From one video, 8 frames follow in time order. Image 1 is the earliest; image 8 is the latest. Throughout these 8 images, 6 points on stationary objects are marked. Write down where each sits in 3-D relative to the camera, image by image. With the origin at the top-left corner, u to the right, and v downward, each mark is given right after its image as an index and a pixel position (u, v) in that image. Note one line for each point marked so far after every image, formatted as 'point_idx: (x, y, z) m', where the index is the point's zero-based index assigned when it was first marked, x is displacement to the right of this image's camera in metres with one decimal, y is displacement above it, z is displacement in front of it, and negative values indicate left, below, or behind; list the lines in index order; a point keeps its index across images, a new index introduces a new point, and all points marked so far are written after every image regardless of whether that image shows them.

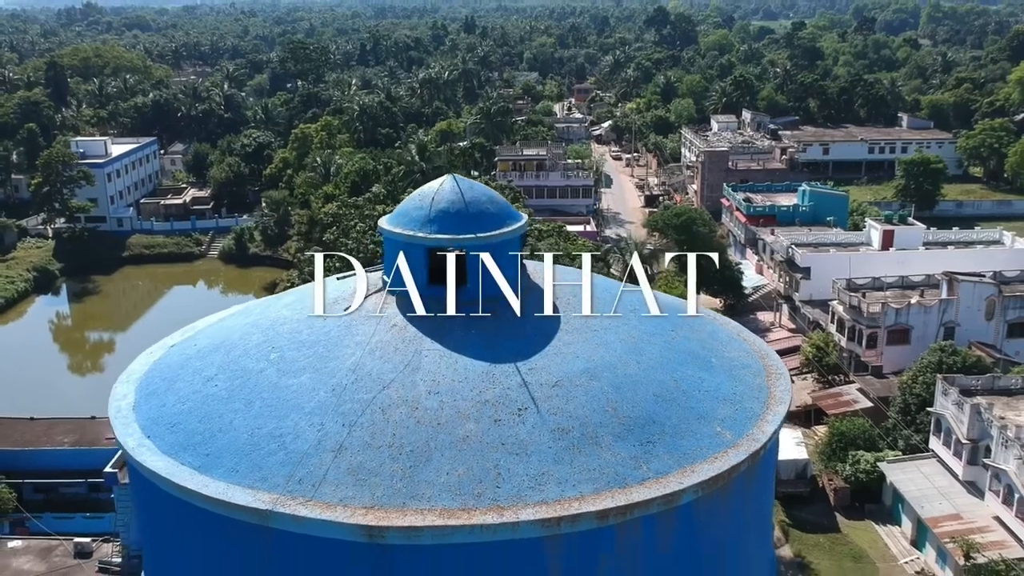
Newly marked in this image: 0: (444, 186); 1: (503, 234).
0: (-0.4, +0.6, +8.6) m
1: (-0.1, +0.3, +8.3) m
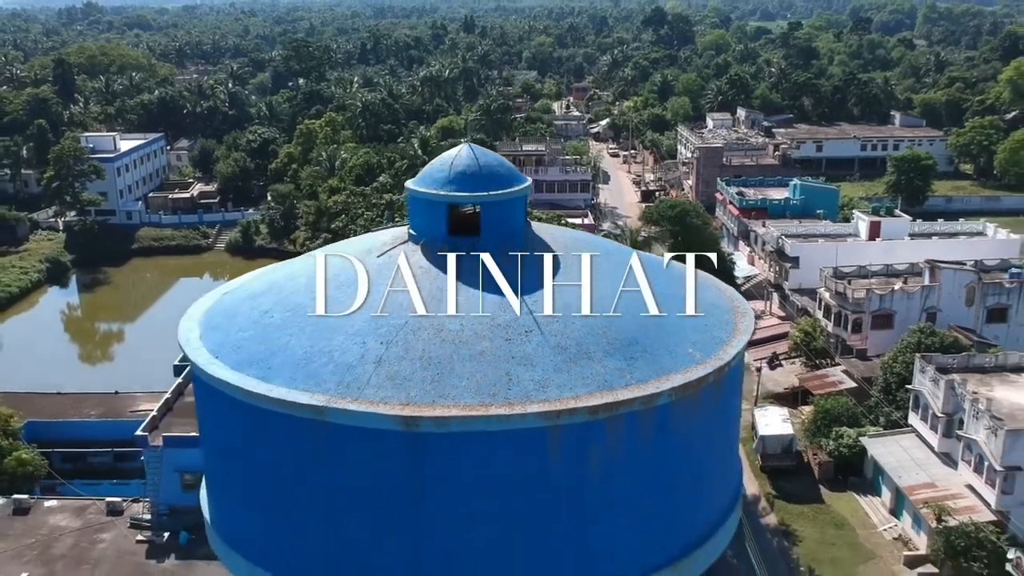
0: (-0.4, +1.0, +10.1) m
1: (0.0, +0.7, +9.8) m
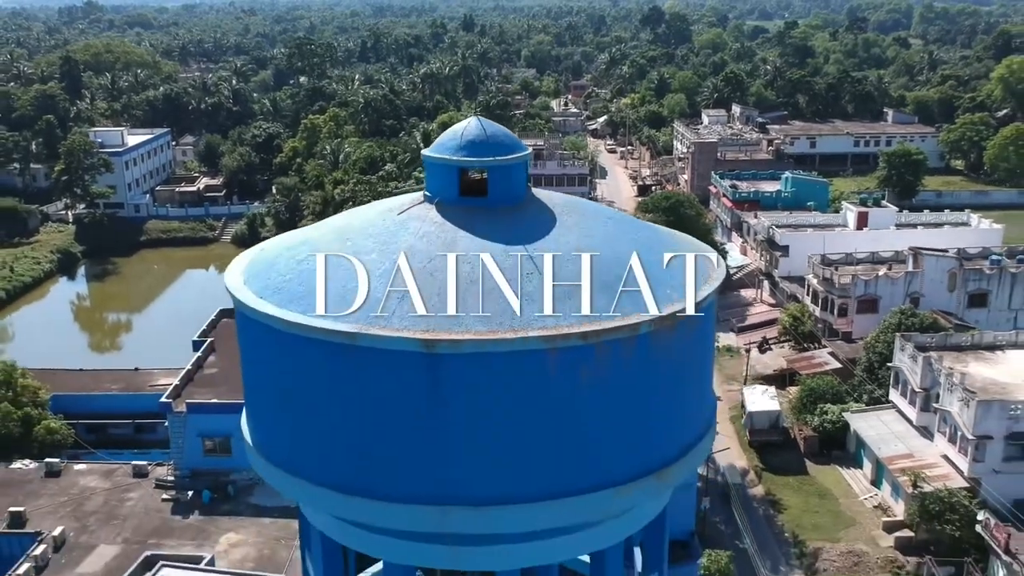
0: (-0.4, +1.3, +11.6) m
1: (0.0, +1.0, +11.2) m
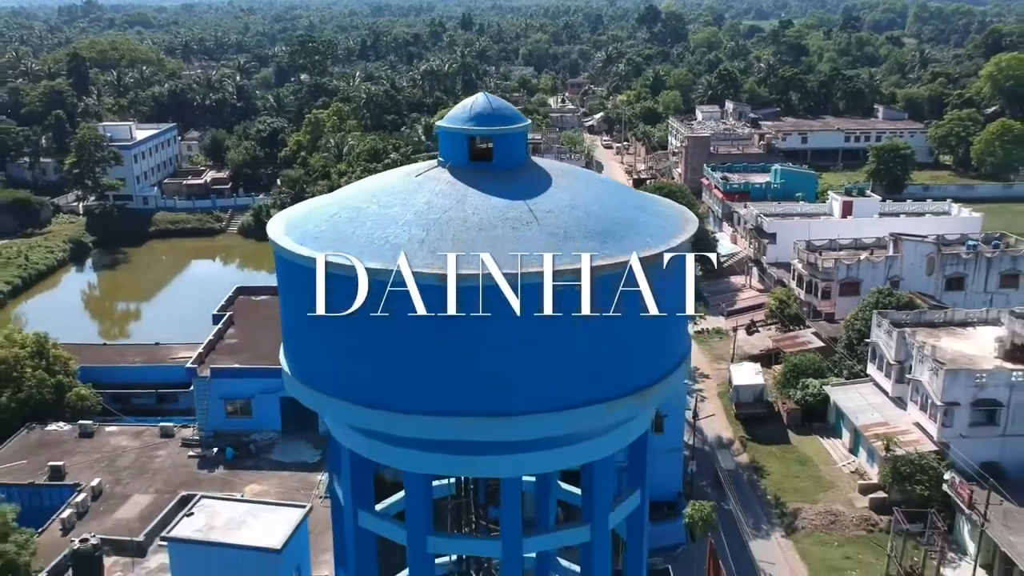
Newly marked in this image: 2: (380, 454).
0: (-0.3, +1.7, +13.3) m
1: (0.0, +1.4, +13.0) m
2: (-1.0, -1.4, +12.2) m
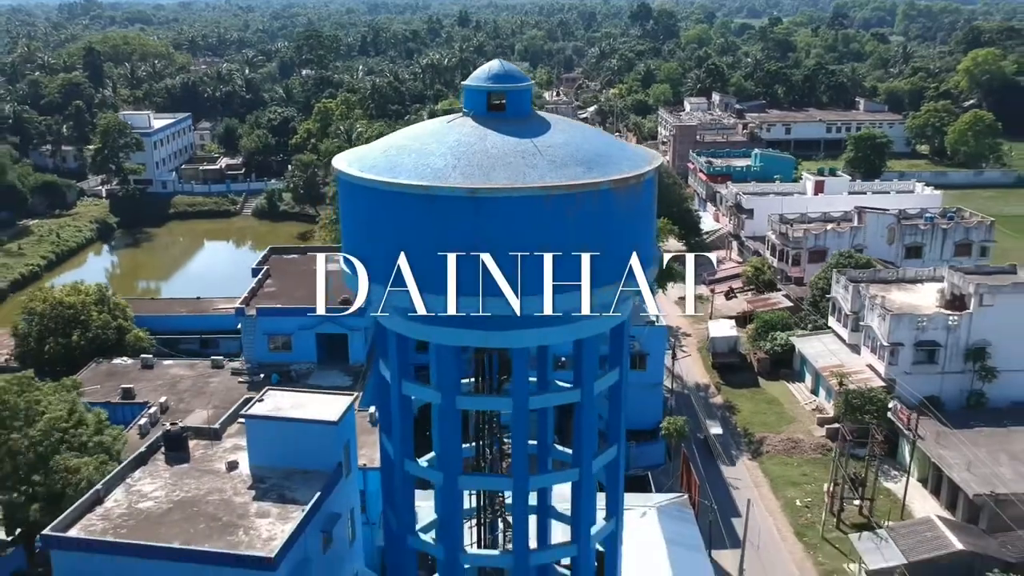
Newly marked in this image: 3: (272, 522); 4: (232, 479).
0: (-0.2, +2.7, +17.3) m
1: (+0.1, +2.4, +16.9) m
2: (-0.9, -0.5, +16.1) m
3: (-2.9, -2.8, +17.5) m
4: (-3.7, -2.5, +18.9) m
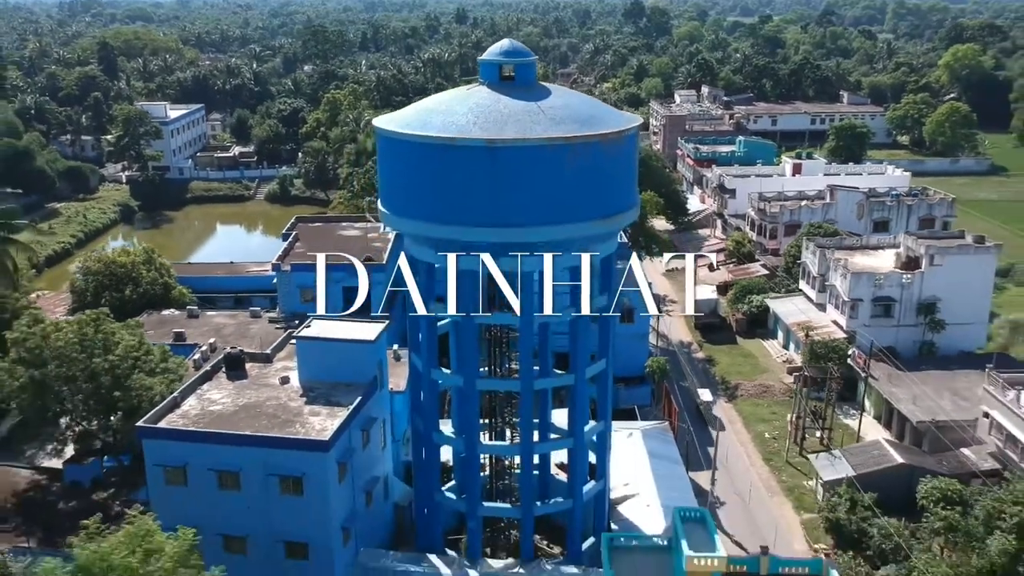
0: (-0.1, +3.6, +21.1) m
1: (+0.2, +3.3, +20.7) m
2: (-0.8, +0.4, +19.9) m
3: (-2.8, -1.9, +21.3) m
4: (-3.6, -1.6, +22.7) m
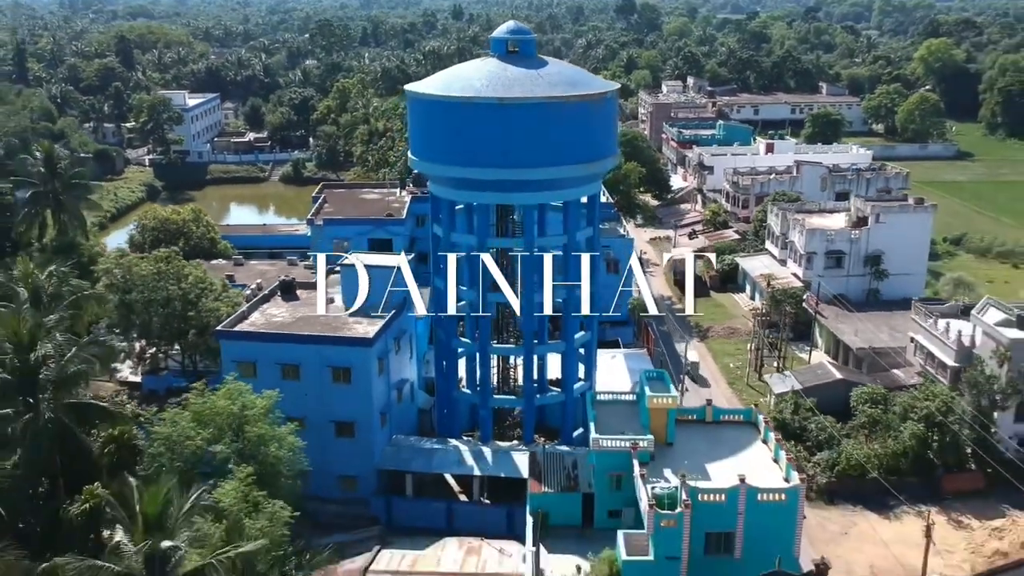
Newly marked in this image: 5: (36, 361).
0: (-0.1, +4.8, +26.2) m
1: (+0.3, +4.5, +25.9) m
2: (-0.7, +1.6, +25.1) m
3: (-2.7, -0.7, +26.5) m
4: (-3.5, -0.4, +27.9) m
5: (-5.9, -0.9, +17.9) m
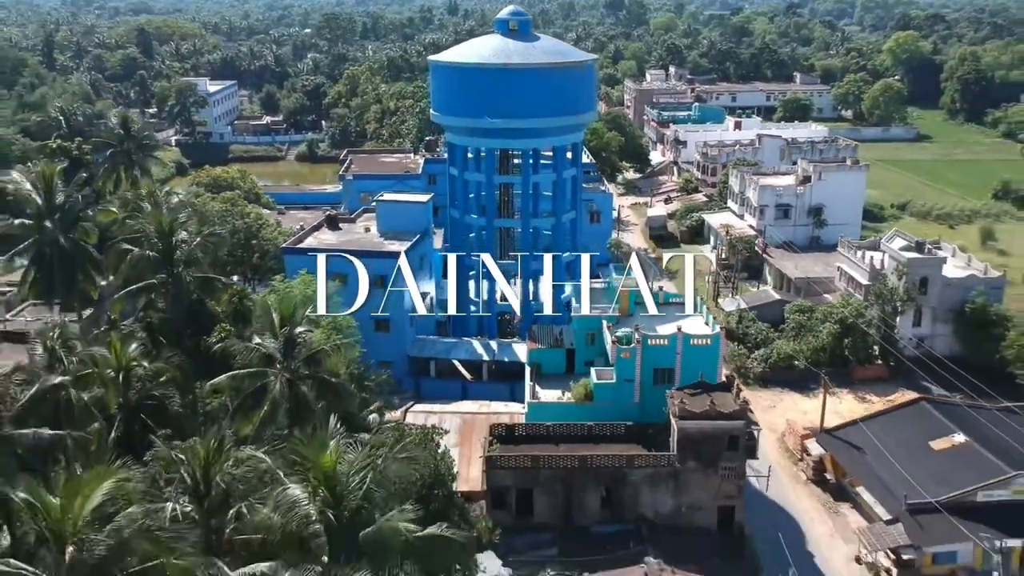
0: (0.0, +6.5, +33.4) m
1: (+0.3, +6.2, +33.0) m
2: (-0.7, +3.3, +32.2) m
3: (-2.7, +1.0, +33.6) m
4: (-3.5, +1.3, +35.0) m
5: (-5.8, +0.7, +25.0) m
